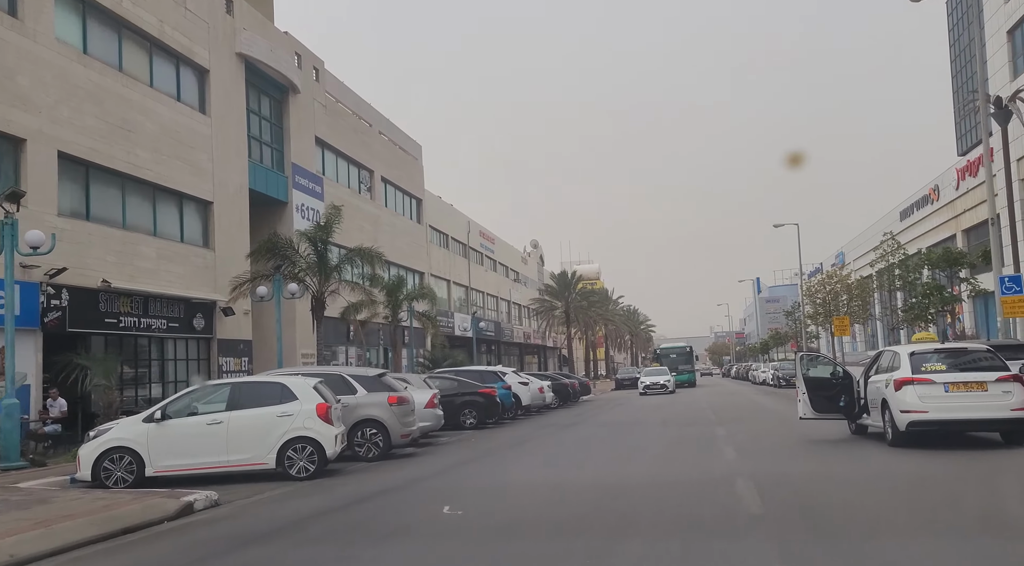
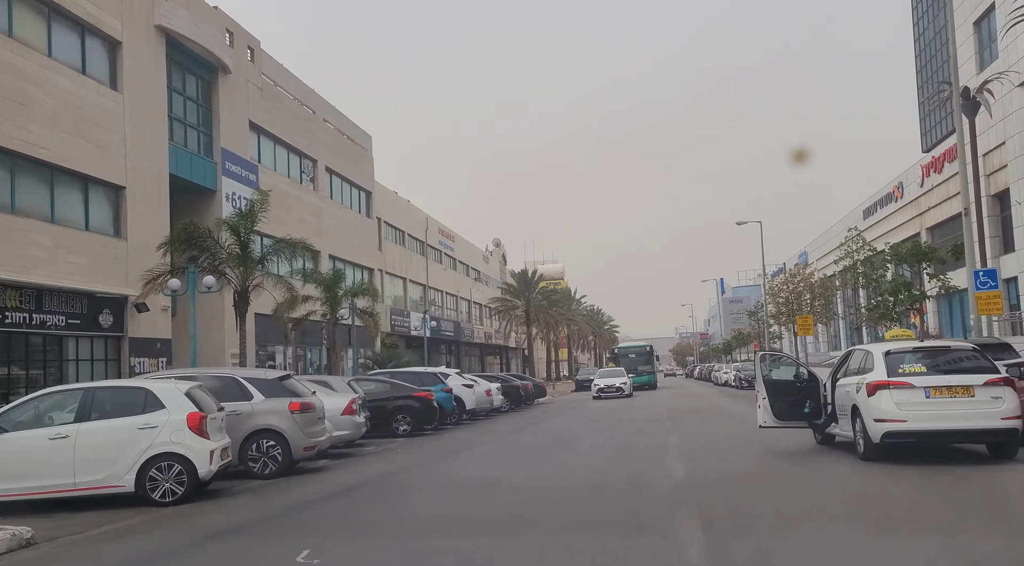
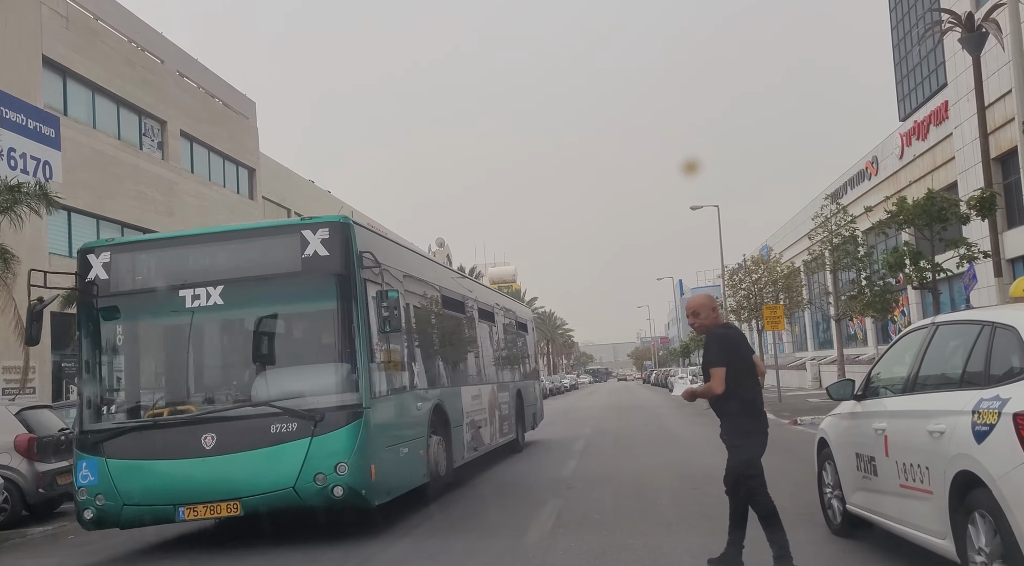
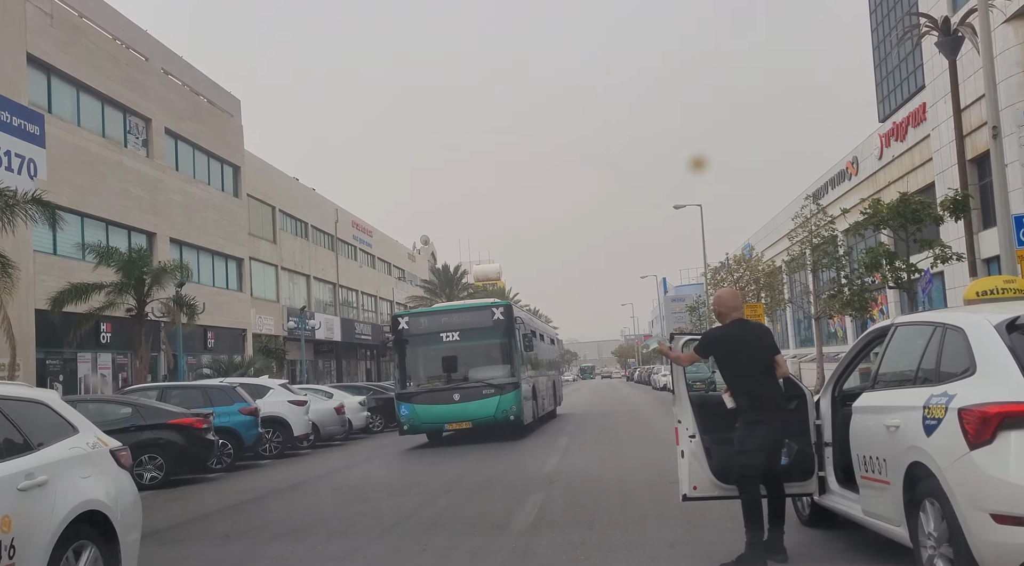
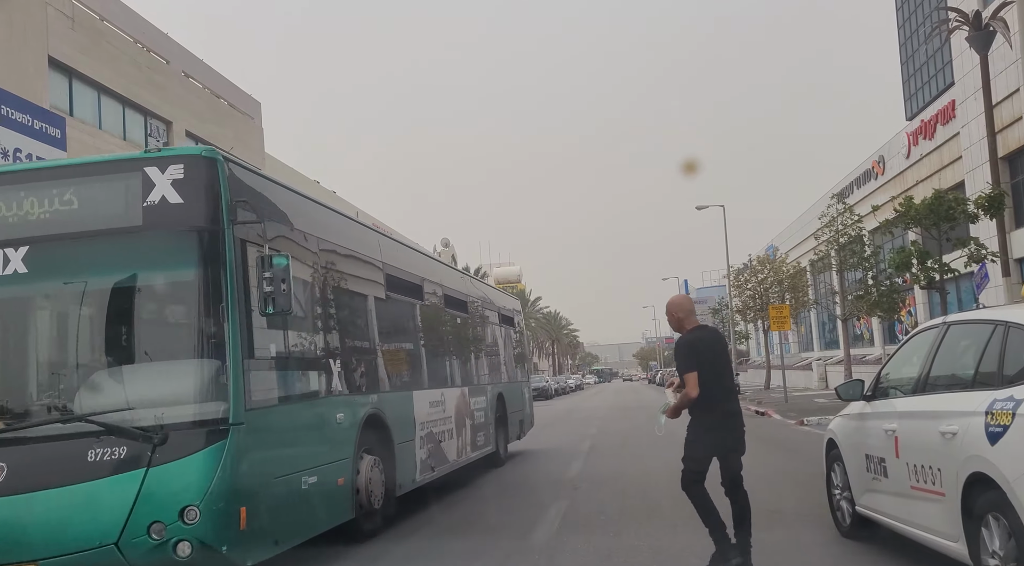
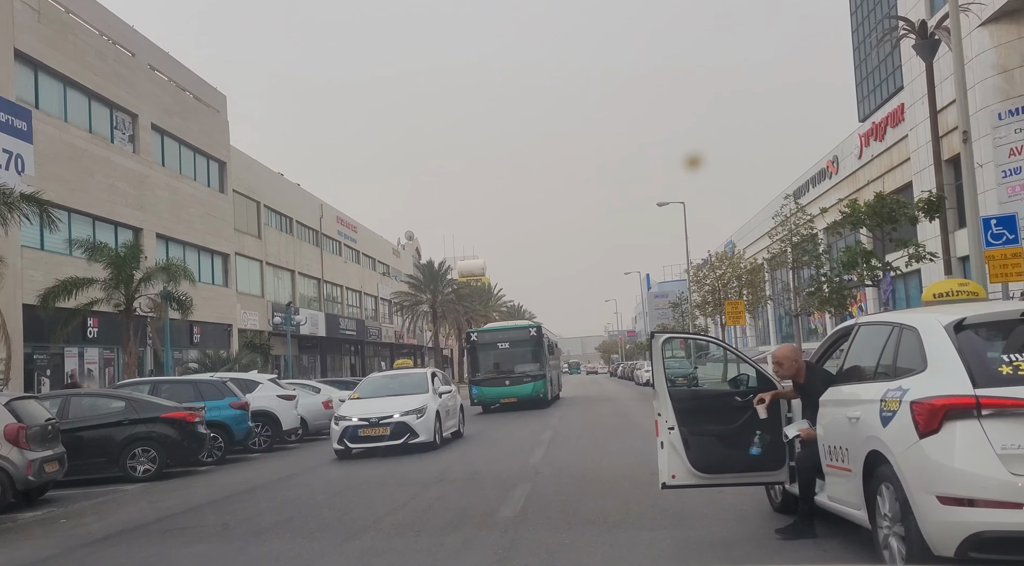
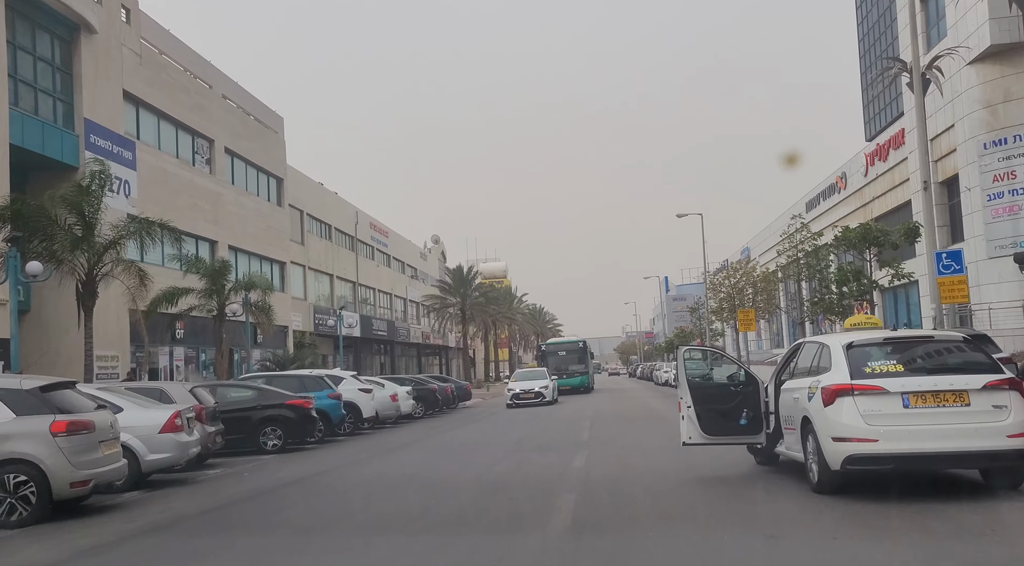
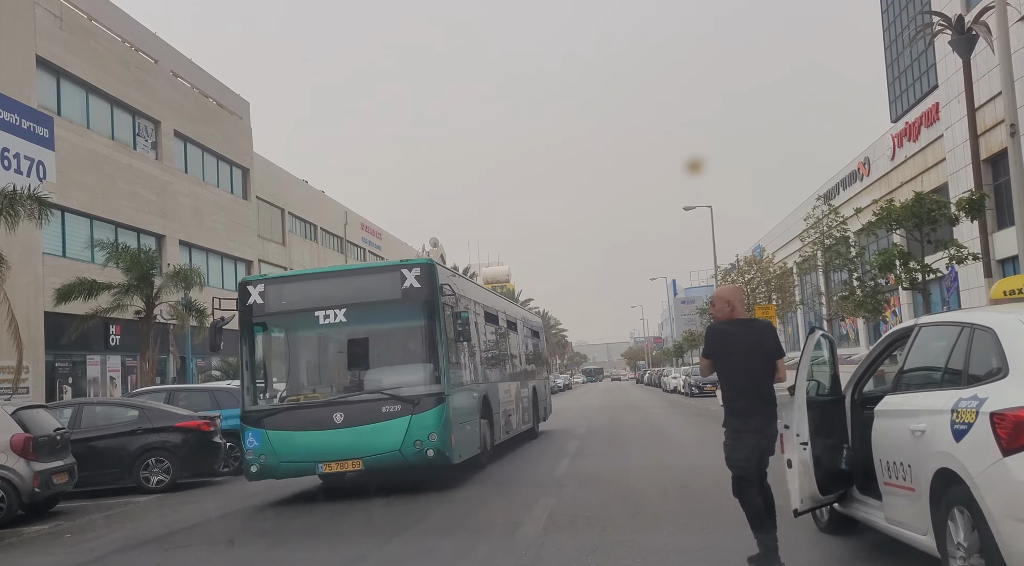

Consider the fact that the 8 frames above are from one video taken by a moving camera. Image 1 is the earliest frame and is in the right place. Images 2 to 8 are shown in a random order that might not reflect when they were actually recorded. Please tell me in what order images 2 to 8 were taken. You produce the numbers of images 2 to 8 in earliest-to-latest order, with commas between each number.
2, 7, 6, 4, 8, 3, 5
